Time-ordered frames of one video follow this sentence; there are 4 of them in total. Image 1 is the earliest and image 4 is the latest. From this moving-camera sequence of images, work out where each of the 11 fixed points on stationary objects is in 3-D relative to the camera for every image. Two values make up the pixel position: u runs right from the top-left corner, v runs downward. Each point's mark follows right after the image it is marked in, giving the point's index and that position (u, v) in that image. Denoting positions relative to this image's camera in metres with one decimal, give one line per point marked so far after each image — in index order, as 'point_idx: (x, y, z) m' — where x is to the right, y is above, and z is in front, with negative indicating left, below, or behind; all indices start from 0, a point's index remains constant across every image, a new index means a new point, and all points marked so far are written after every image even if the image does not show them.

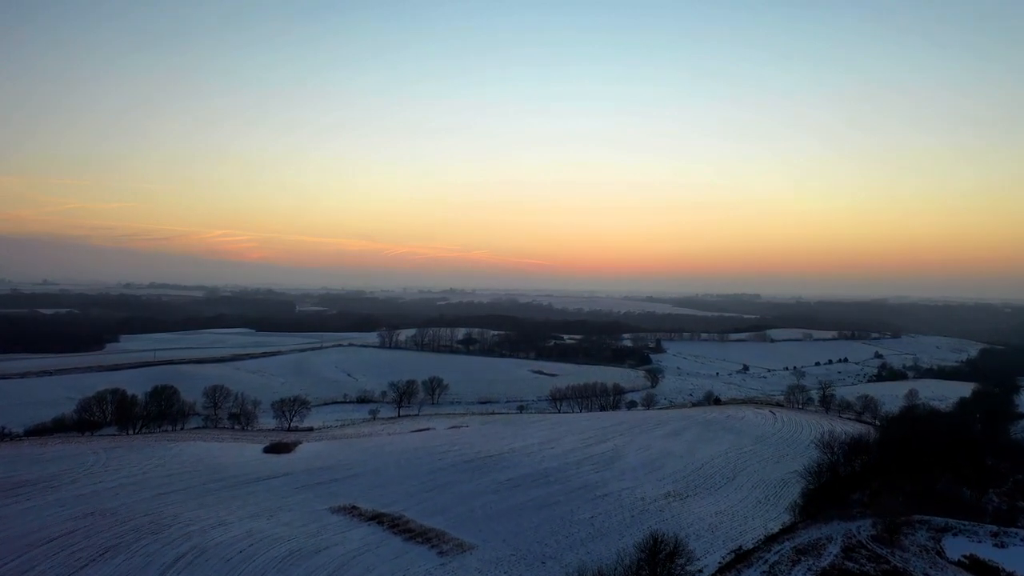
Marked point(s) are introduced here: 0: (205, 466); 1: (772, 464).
0: (-9.5, -5.5, +17.3) m
1: (+9.3, -6.3, +19.9) m
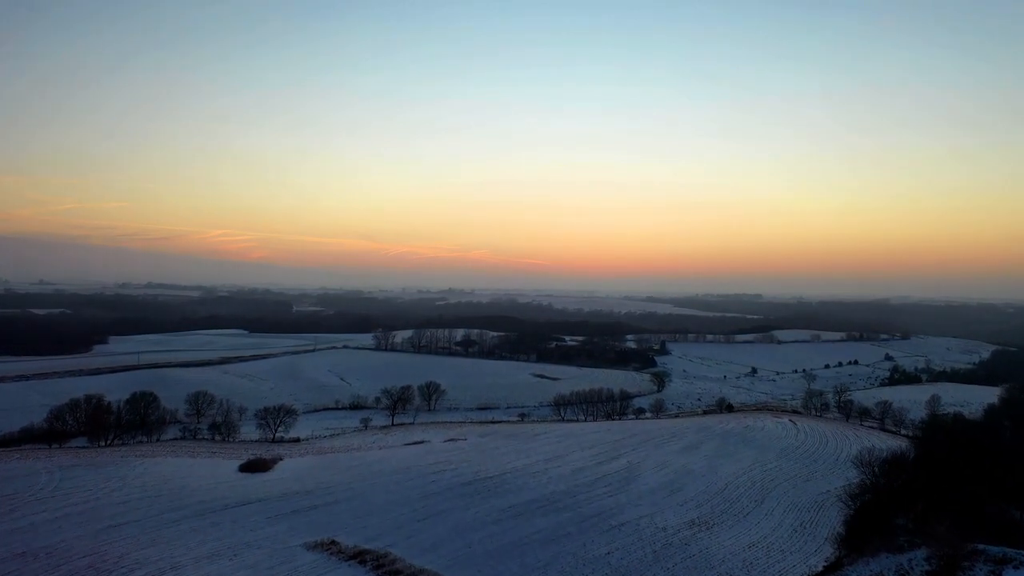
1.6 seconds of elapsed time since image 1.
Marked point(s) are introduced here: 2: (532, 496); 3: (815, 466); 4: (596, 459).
0: (-9.4, -5.5, +15.4) m
1: (+9.3, -6.3, +18.0) m
2: (+0.5, -5.5, +14.8) m
3: (+10.8, -6.3, +19.9) m
4: (+2.8, -5.6, +18.3) m
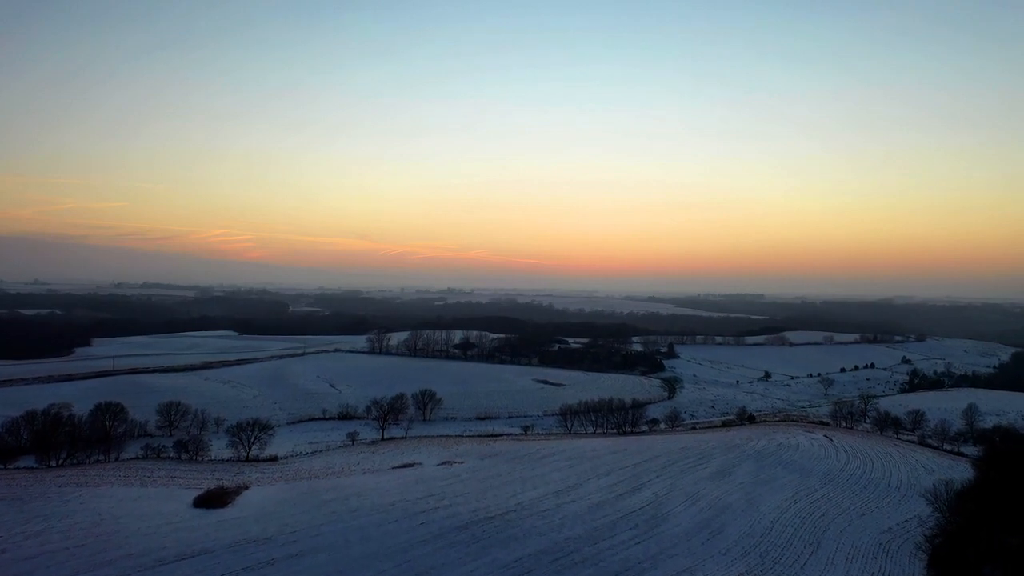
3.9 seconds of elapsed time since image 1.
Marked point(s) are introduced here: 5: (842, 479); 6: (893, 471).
0: (-9.3, -5.5, +12.6) m
1: (+9.5, -6.3, +15.2) m
2: (+0.7, -5.5, +12.0) m
3: (+10.9, -6.3, +17.1) m
4: (+2.9, -5.6, +15.6) m
5: (+10.9, -6.3, +18.5) m
6: (+13.6, -6.4, +19.9) m
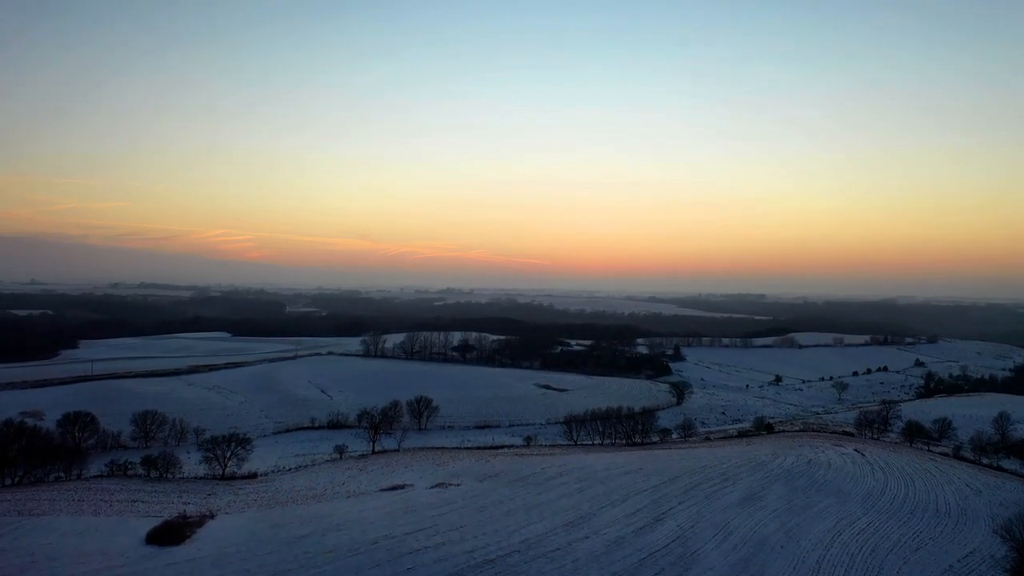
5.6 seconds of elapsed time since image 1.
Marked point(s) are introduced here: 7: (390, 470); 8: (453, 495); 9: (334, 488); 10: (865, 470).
0: (-9.2, -5.6, +10.5) m
1: (+9.5, -6.3, +13.2) m
2: (+0.7, -5.5, +10.0) m
3: (+11.0, -6.4, +15.1) m
4: (+3.0, -5.7, +13.5) m
5: (+11.0, -6.3, +16.5) m
6: (+13.6, -6.5, +17.8) m
7: (-4.3, -6.5, +19.7) m
8: (-1.7, -5.7, +15.5) m
9: (-5.7, -6.4, +17.8) m
10: (+12.5, -6.4, +19.8) m
